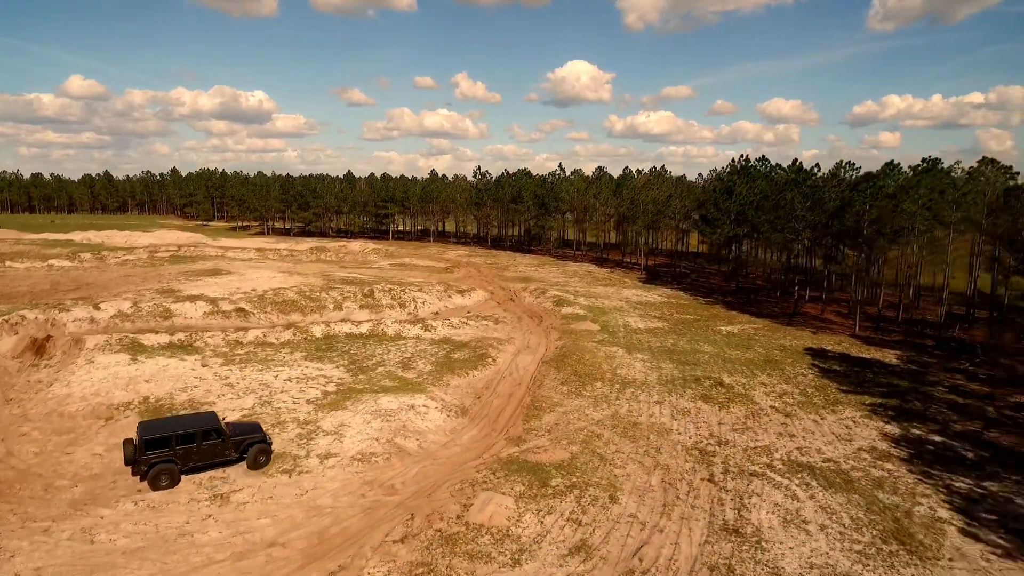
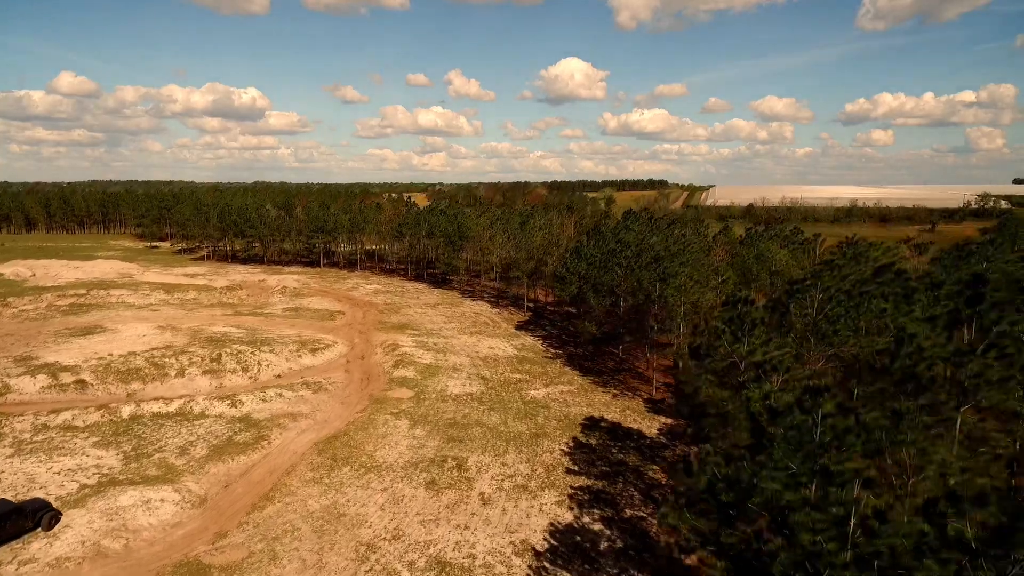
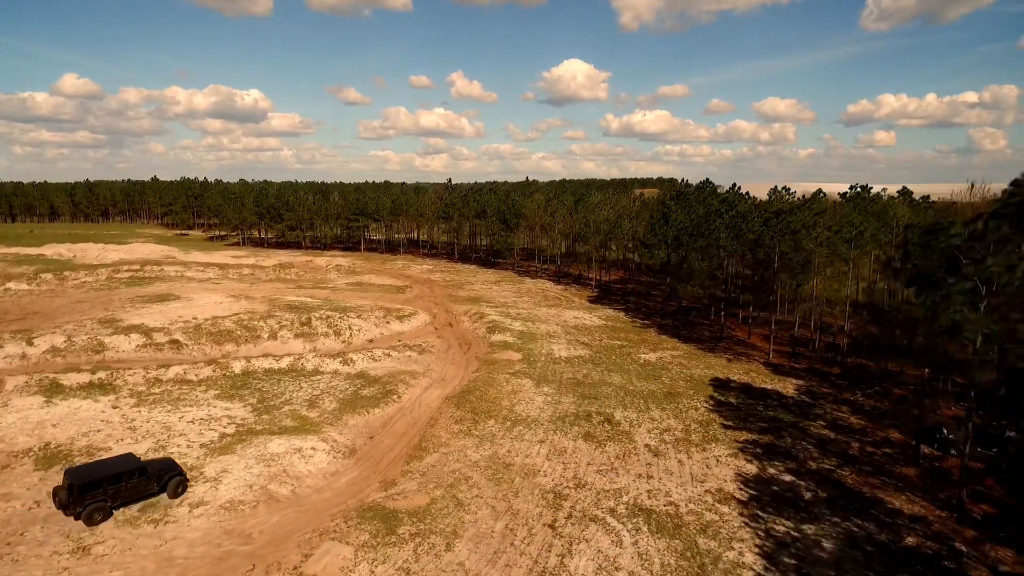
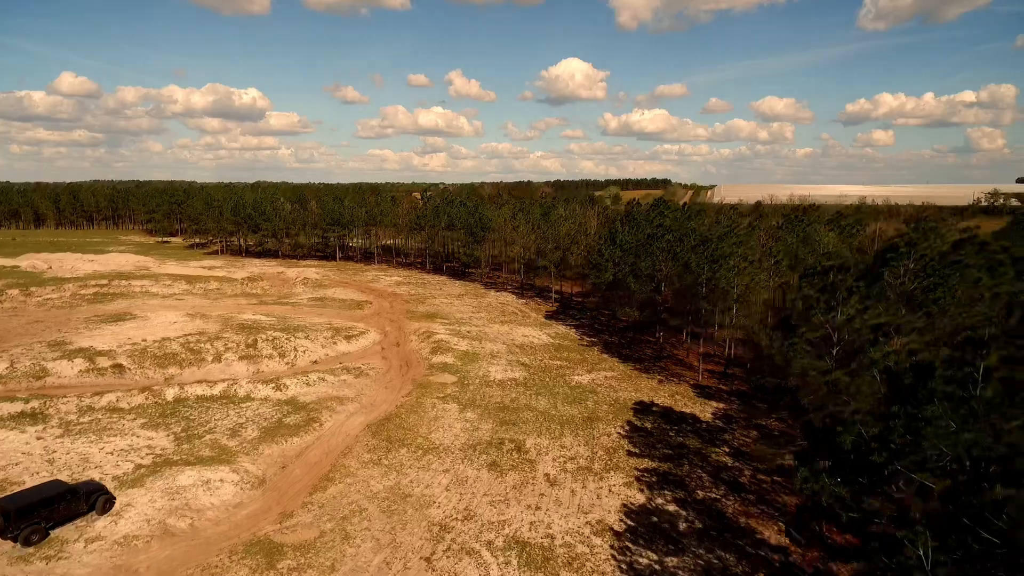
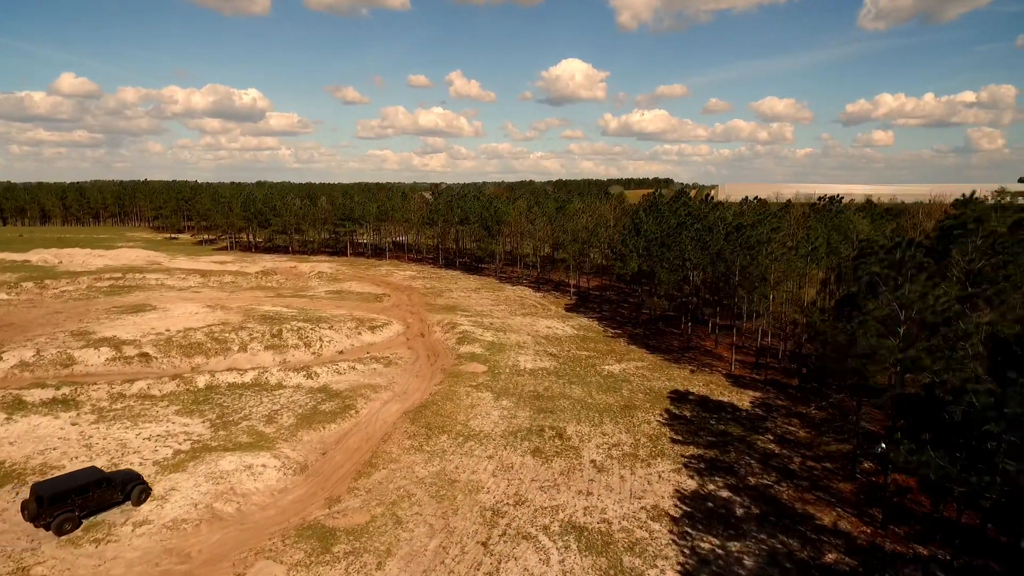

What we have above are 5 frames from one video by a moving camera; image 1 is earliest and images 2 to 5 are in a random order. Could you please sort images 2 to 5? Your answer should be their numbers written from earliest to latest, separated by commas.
3, 5, 4, 2
